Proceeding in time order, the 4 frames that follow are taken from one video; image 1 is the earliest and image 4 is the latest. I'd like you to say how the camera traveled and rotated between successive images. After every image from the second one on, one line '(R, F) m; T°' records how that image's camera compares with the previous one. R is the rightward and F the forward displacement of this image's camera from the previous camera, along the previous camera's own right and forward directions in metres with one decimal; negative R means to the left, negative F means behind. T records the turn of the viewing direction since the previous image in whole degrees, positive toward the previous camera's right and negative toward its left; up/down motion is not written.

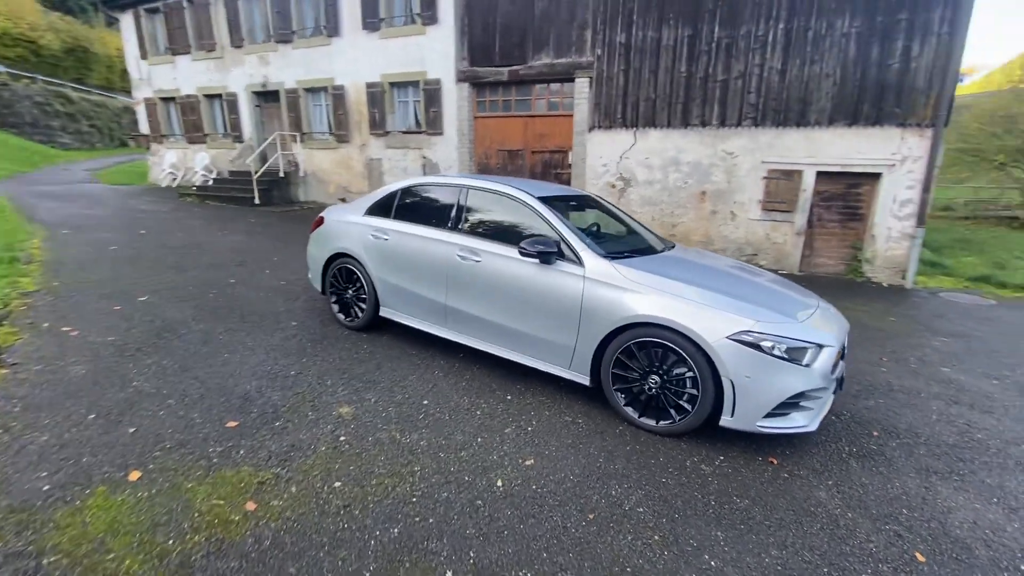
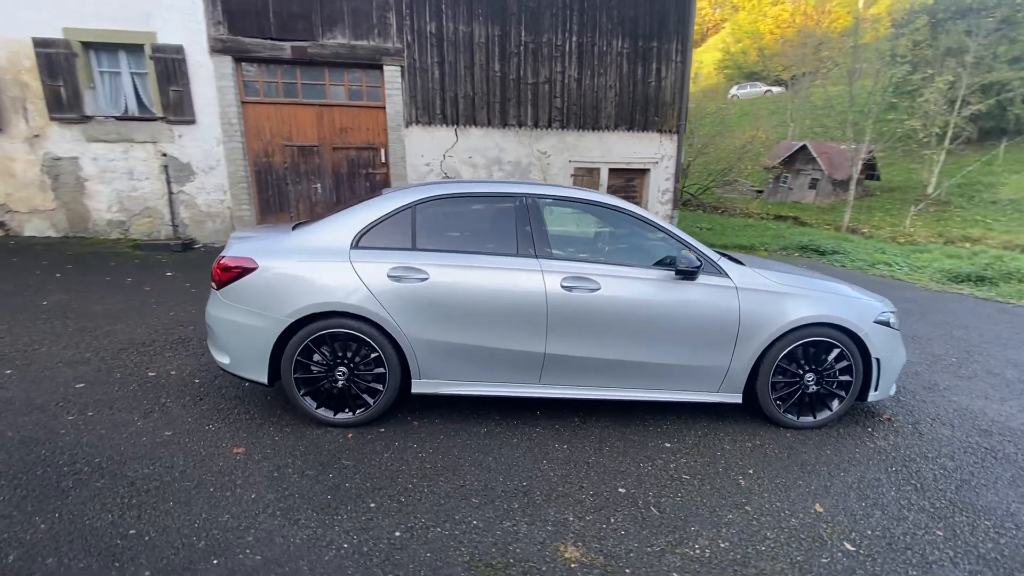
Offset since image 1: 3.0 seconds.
(-2.4, +1.7) m; +35°
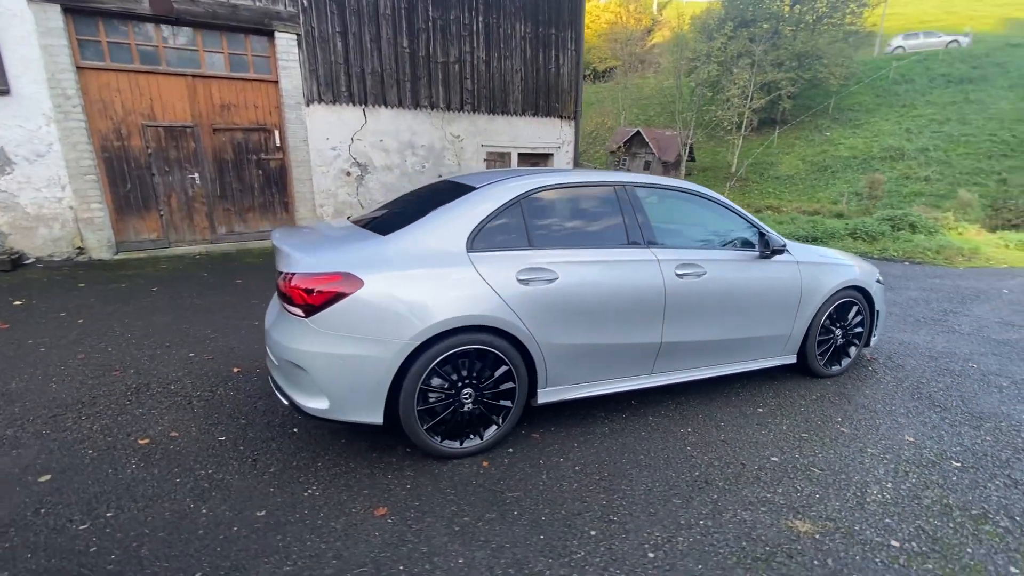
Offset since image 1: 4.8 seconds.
(-1.6, +0.5) m; +19°
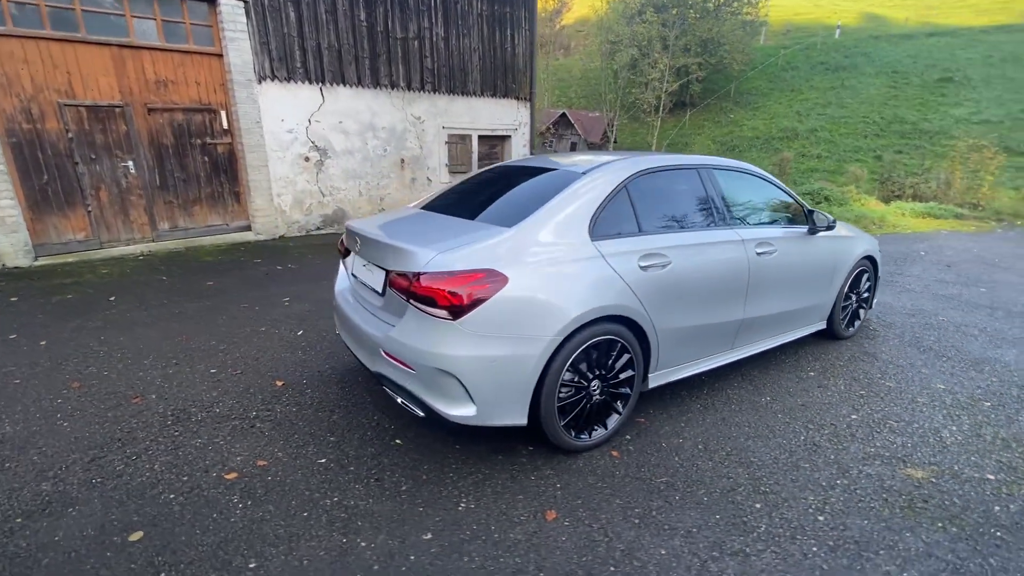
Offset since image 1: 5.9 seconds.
(-1.1, +0.2) m; +10°
